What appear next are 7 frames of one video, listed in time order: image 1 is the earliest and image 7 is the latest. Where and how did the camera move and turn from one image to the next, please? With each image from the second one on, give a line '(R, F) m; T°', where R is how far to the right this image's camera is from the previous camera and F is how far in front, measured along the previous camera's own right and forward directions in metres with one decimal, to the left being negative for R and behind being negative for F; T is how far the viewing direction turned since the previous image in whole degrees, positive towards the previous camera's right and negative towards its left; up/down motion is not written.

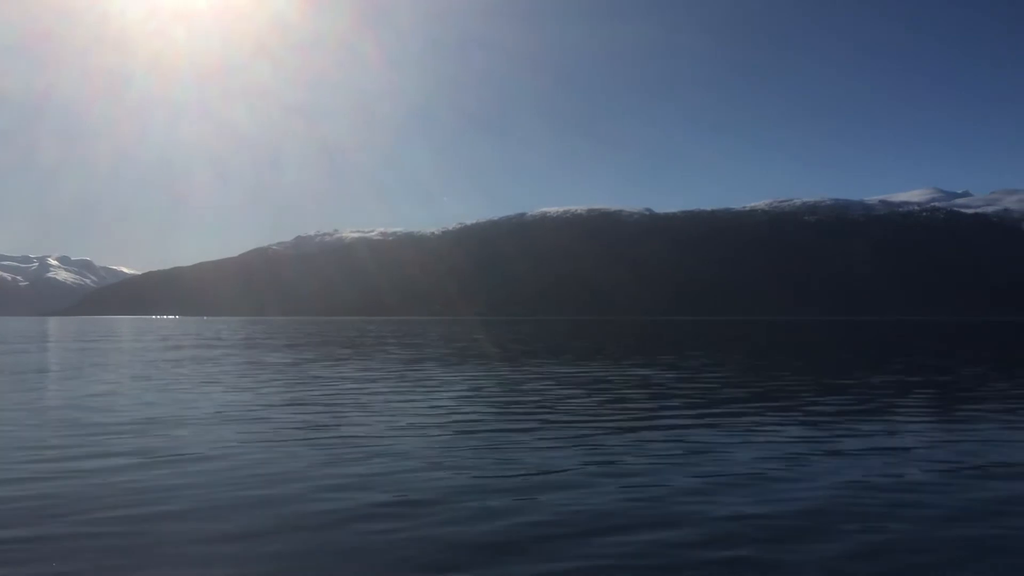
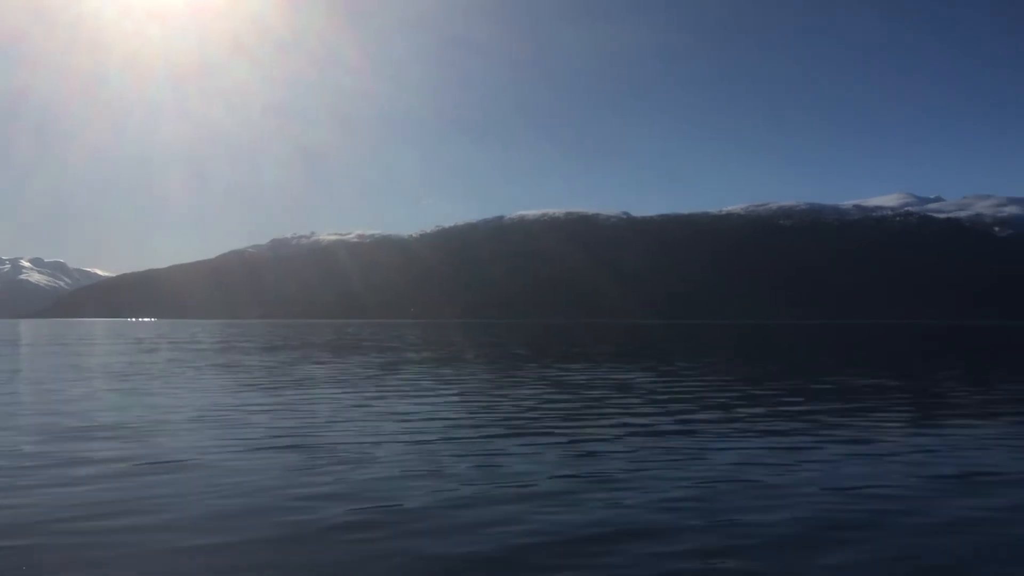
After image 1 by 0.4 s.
(-0.7, +0.1) m; +9°
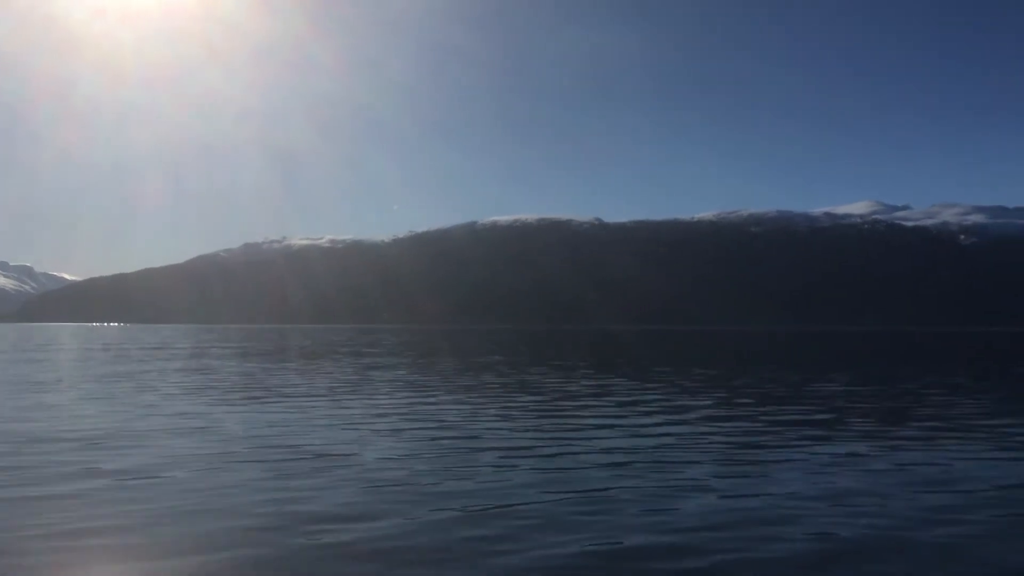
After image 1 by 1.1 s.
(-0.3, +0.1) m; +2°
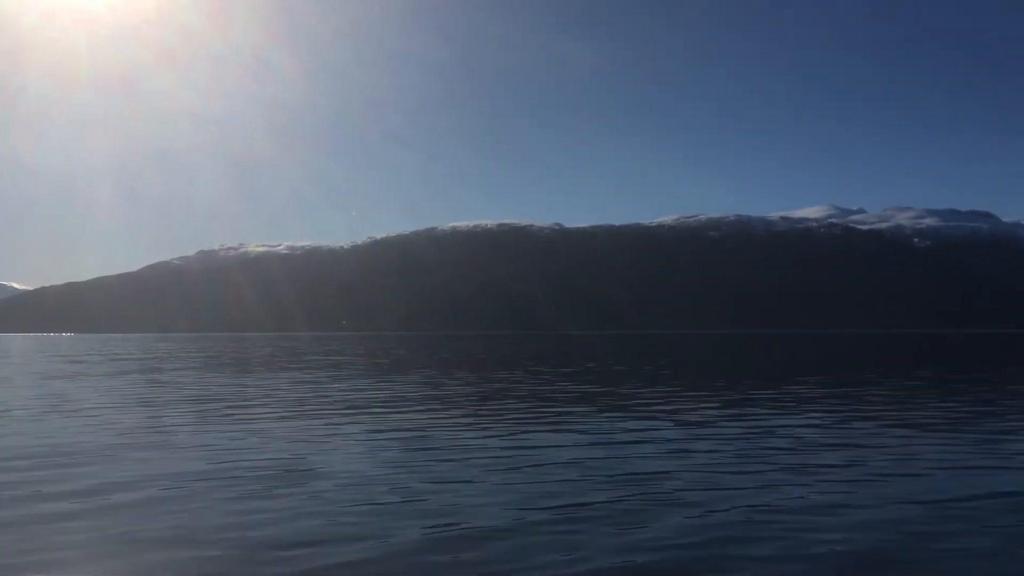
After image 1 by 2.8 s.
(-1.1, +1.1) m; +3°
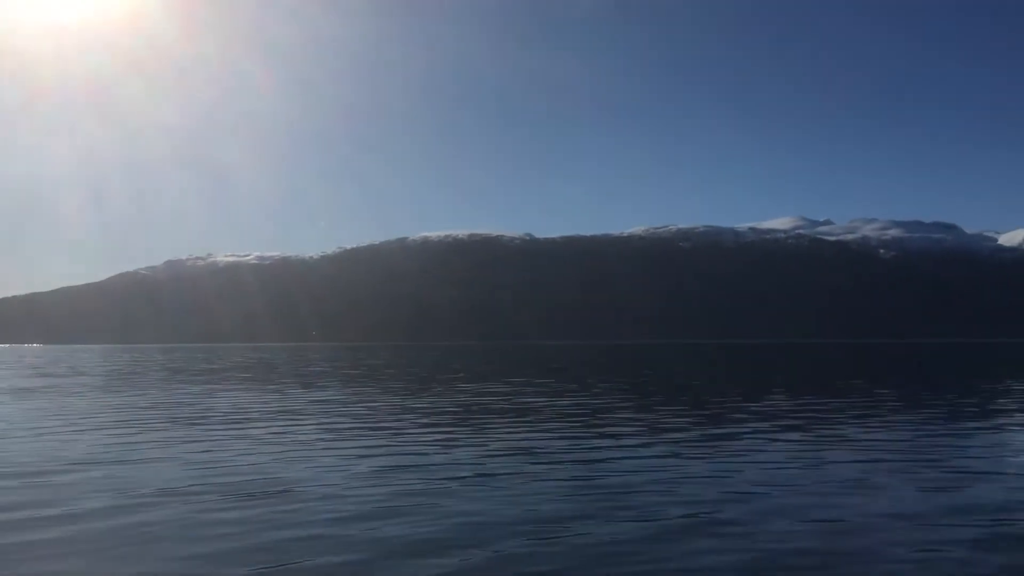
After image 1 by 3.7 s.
(-0.1, -0.2) m; +2°
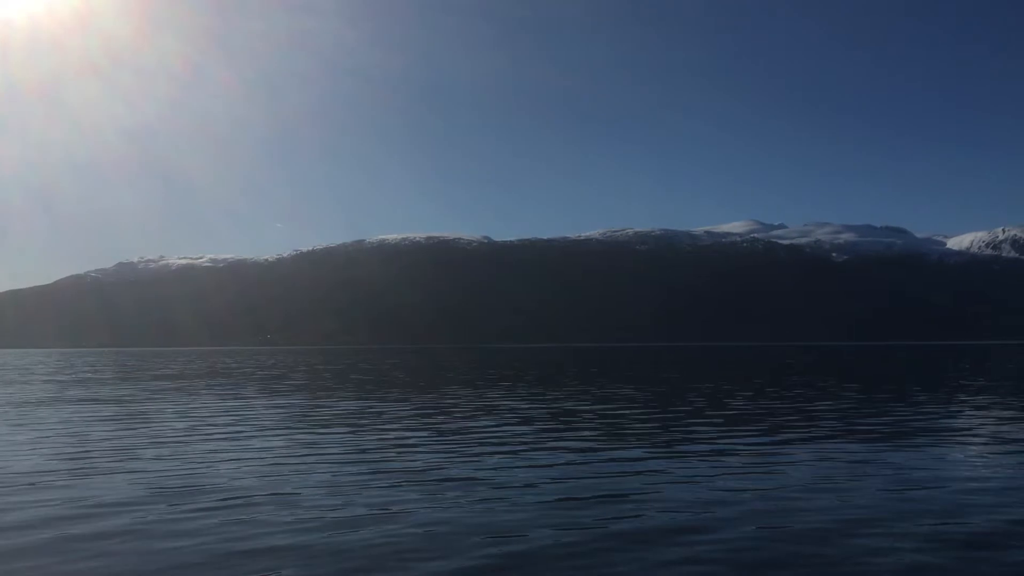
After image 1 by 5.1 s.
(-0.5, +0.5) m; +3°
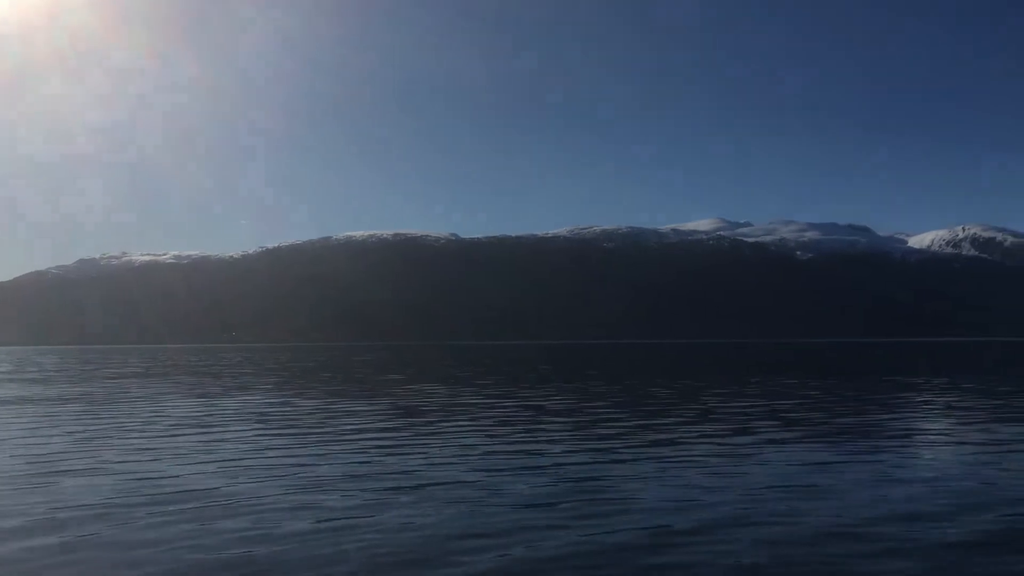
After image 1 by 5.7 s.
(-0.4, +0.1) m; +2°
